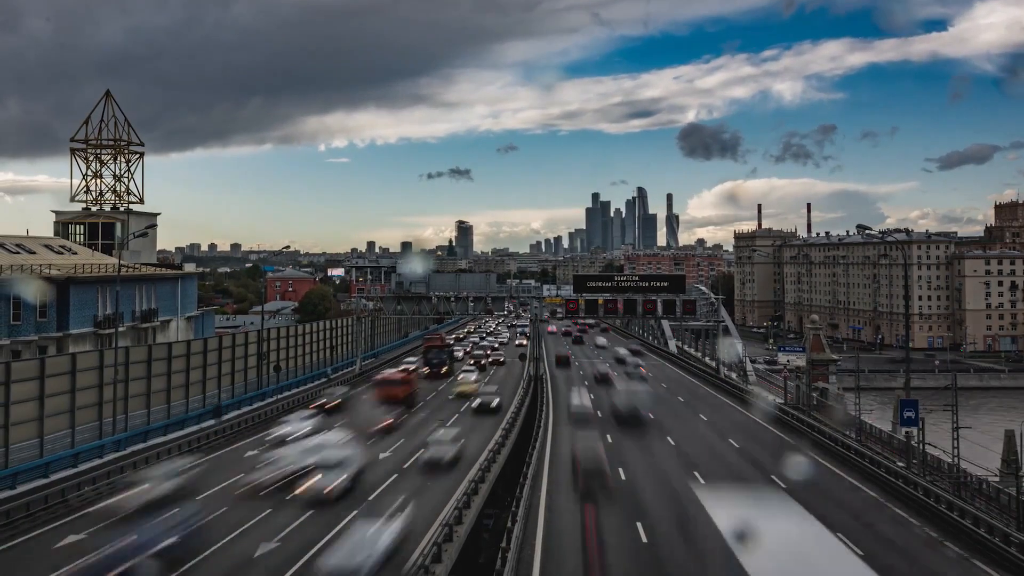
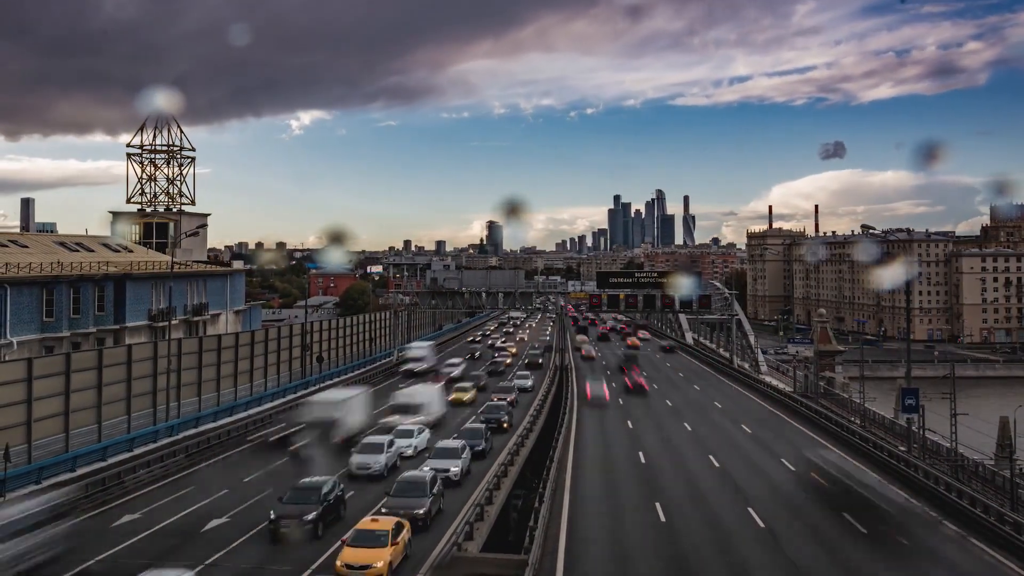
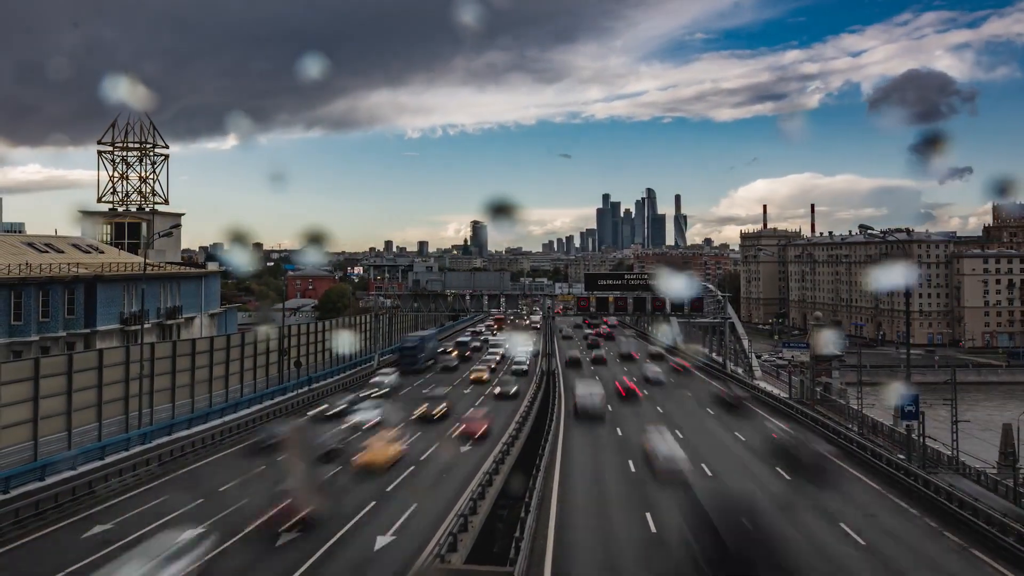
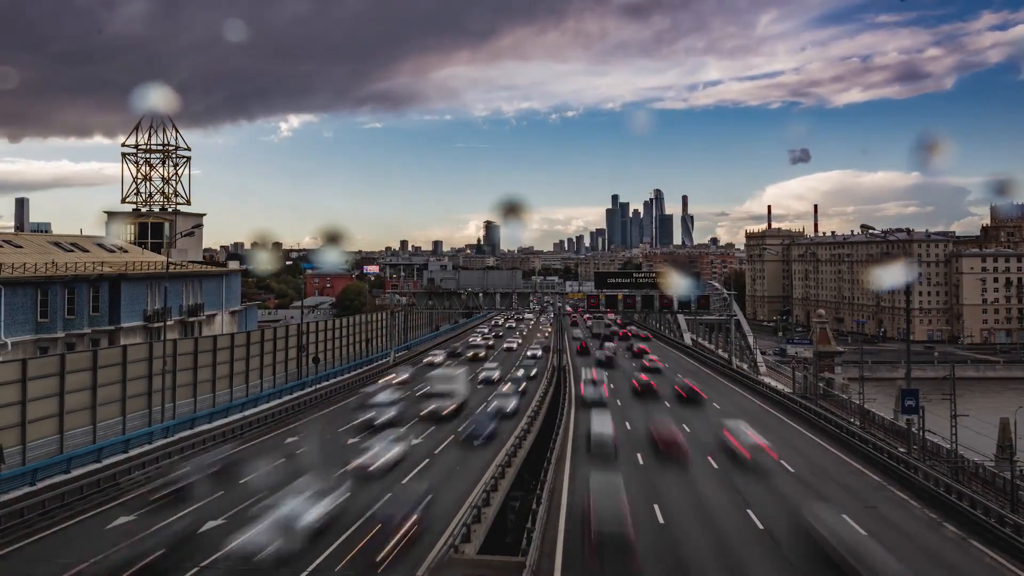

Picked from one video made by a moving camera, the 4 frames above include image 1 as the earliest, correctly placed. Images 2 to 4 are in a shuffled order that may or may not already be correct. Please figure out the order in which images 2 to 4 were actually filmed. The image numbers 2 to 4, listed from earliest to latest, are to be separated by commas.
3, 4, 2
